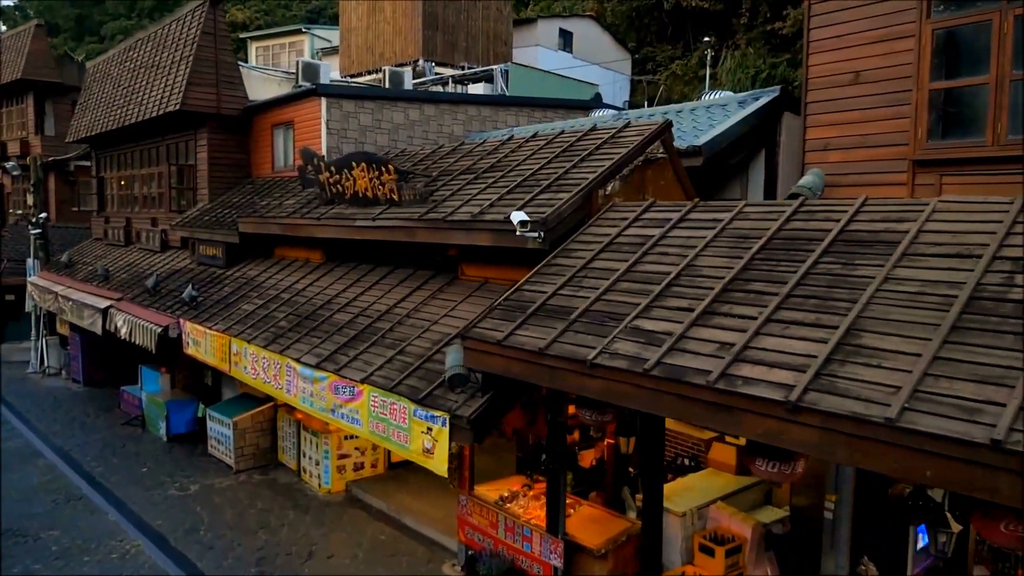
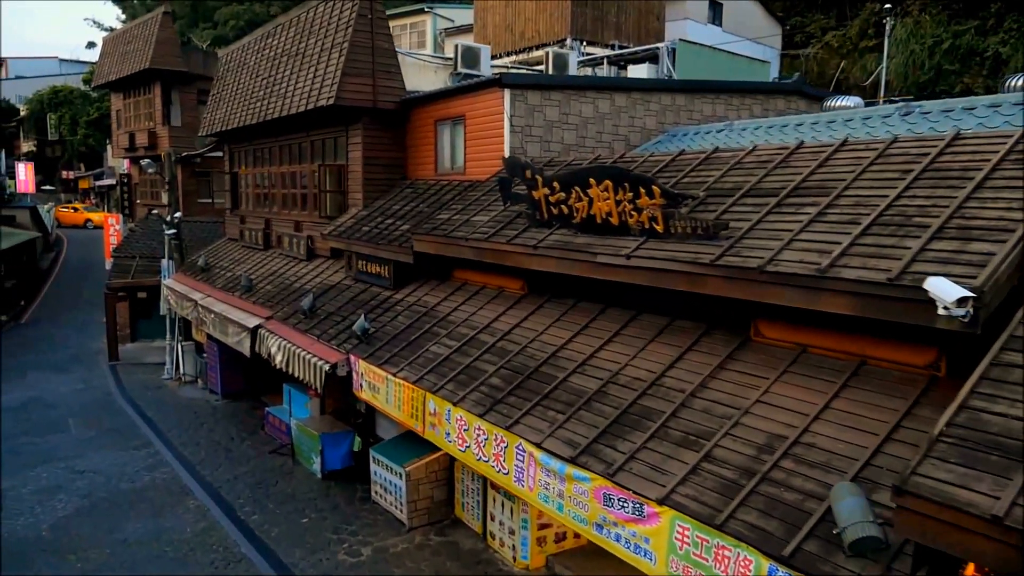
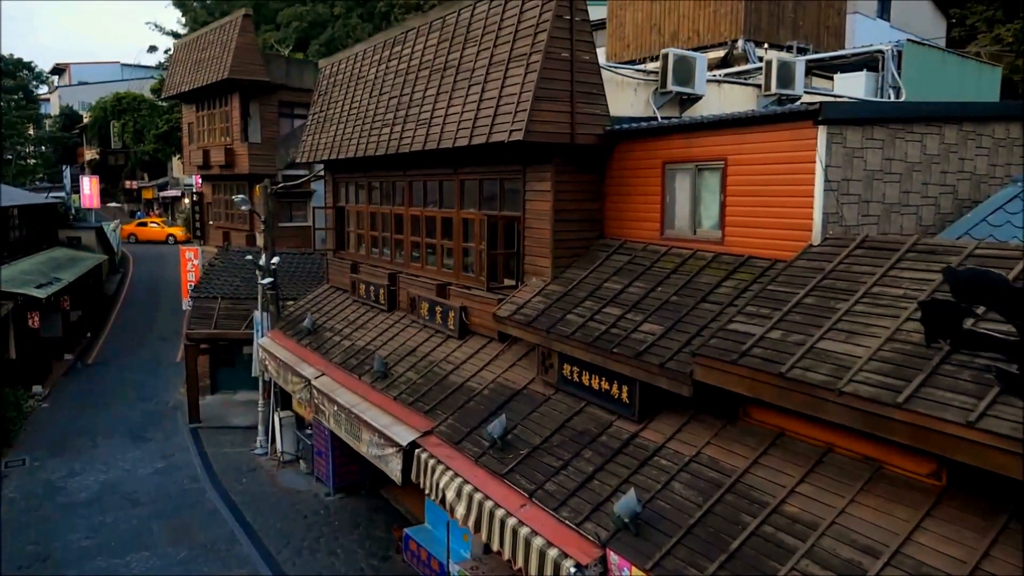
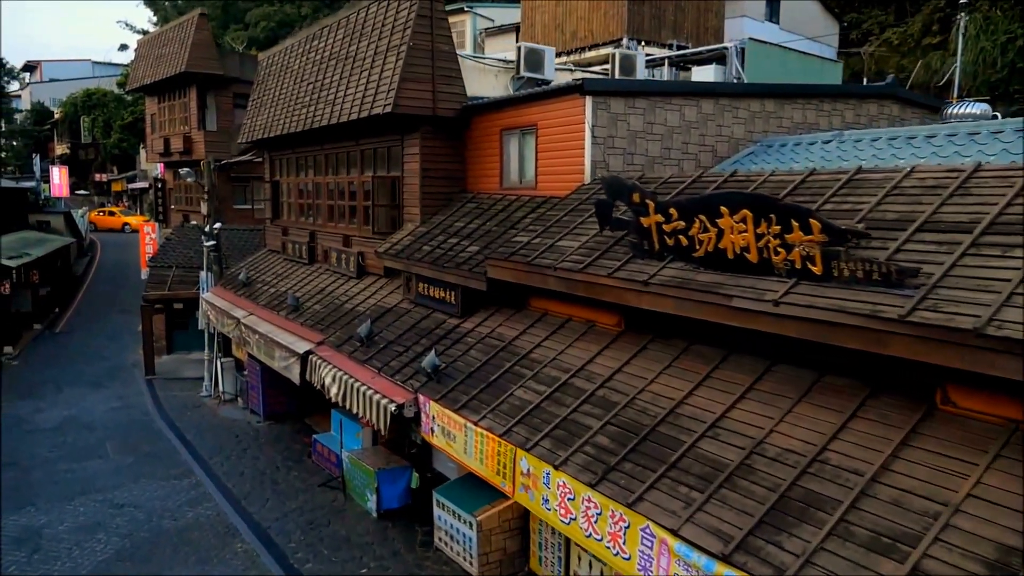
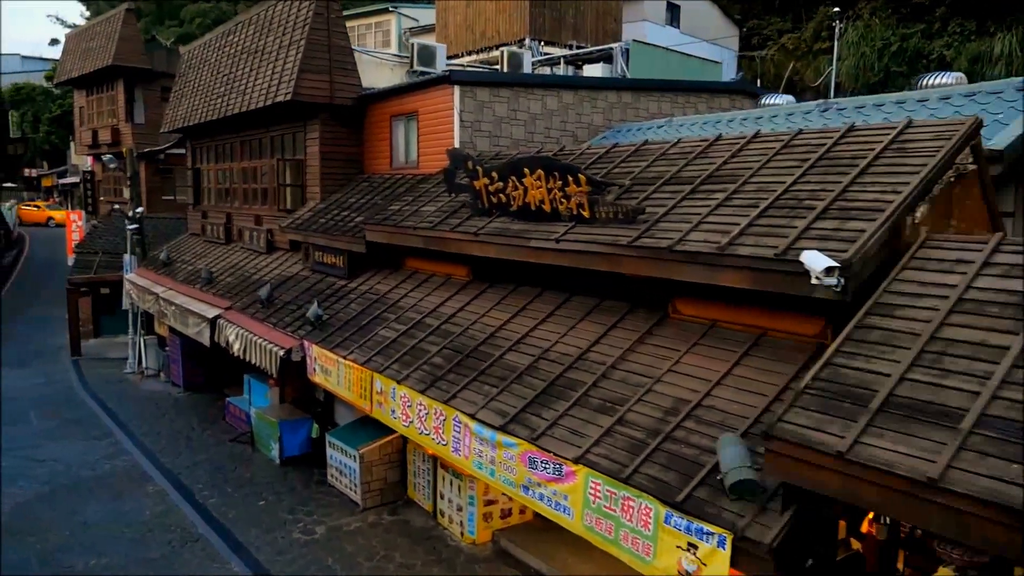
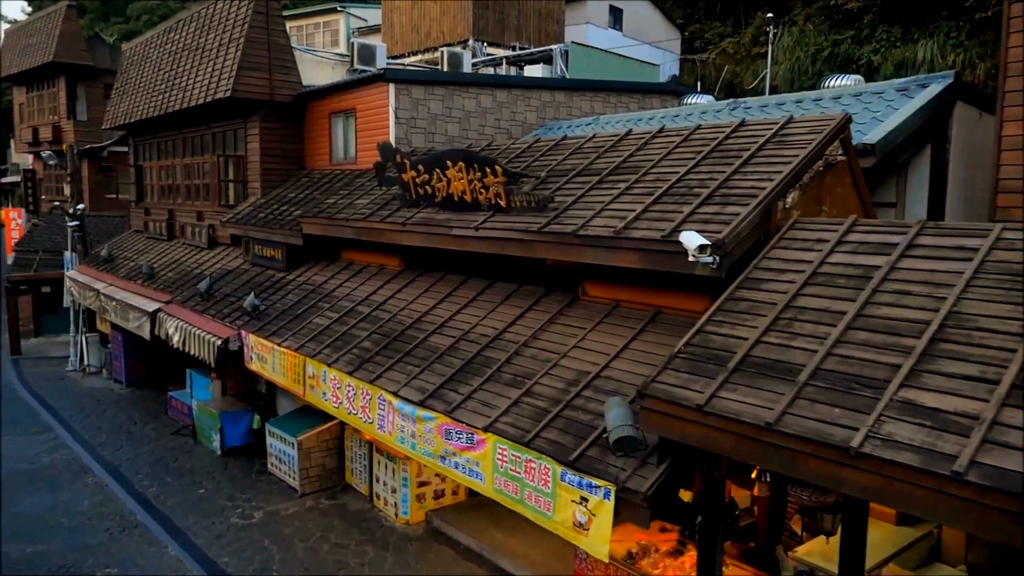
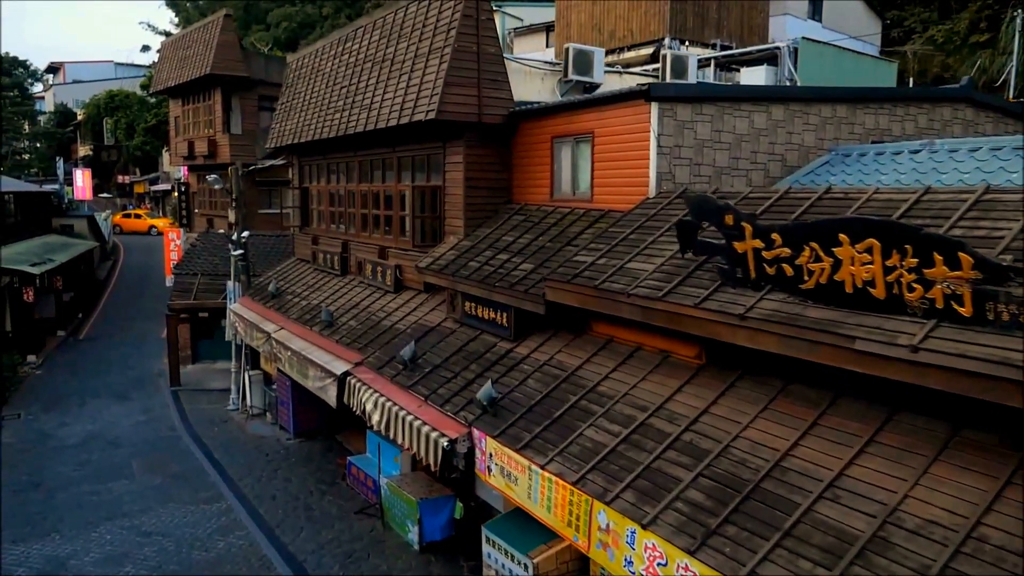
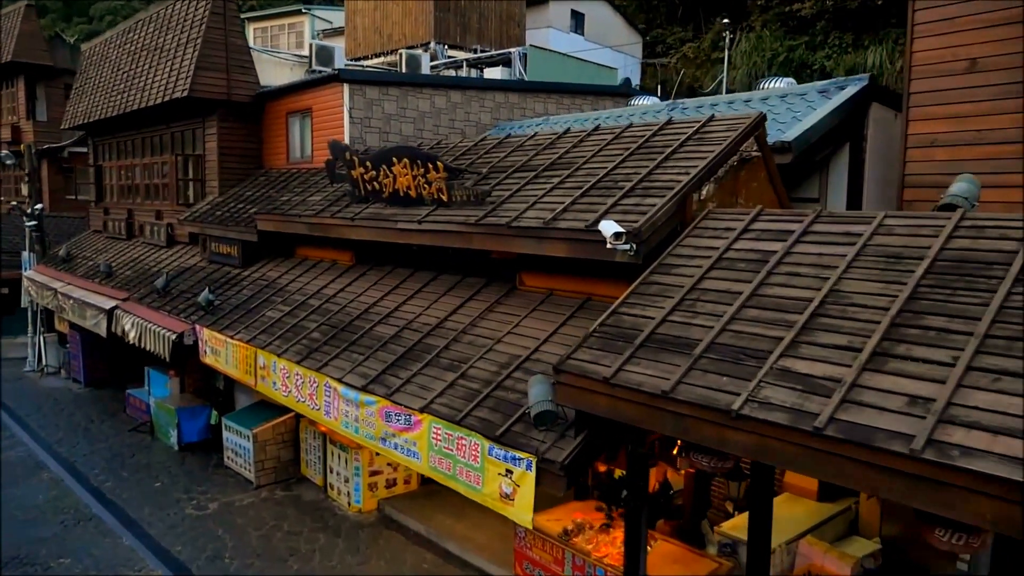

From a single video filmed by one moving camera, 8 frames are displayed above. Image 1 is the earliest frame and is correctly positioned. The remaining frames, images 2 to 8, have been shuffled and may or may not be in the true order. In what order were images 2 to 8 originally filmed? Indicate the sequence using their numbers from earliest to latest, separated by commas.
8, 6, 5, 2, 4, 7, 3
